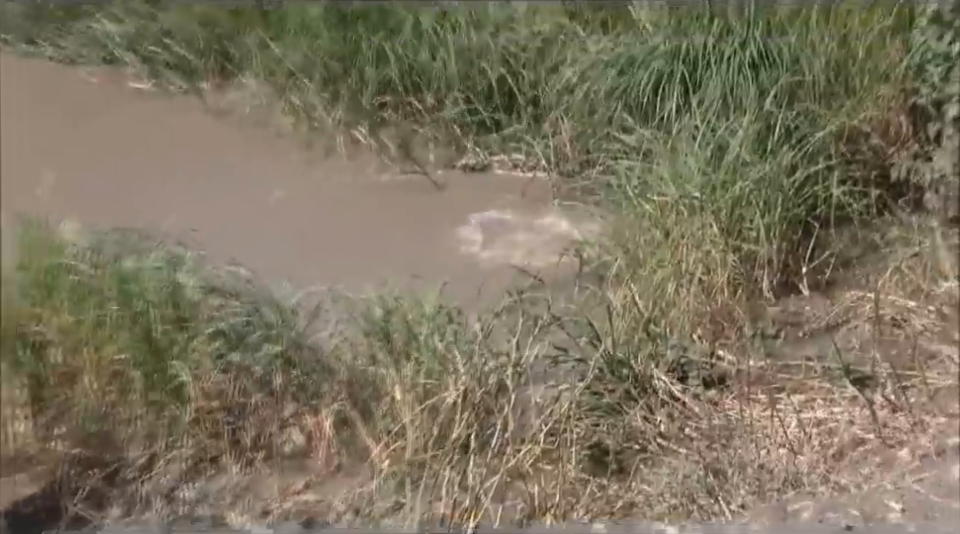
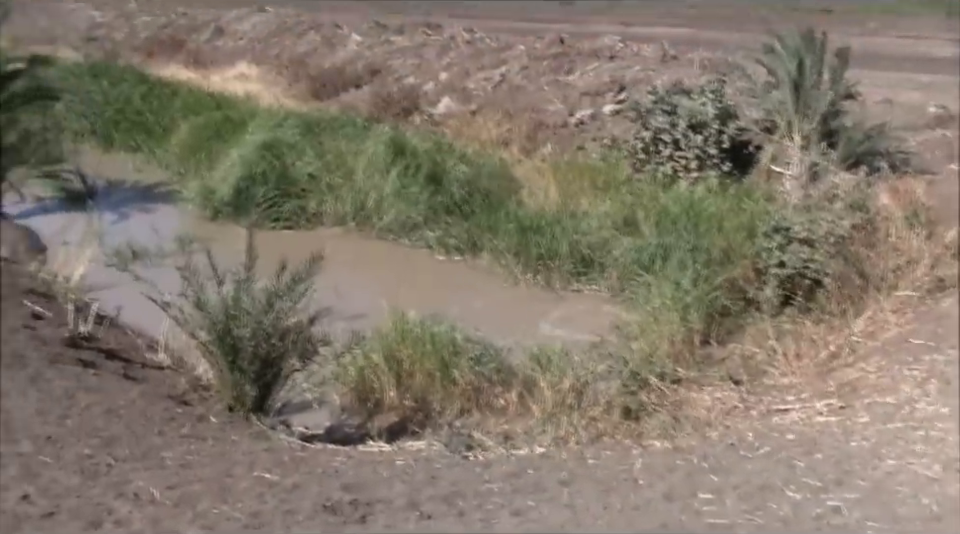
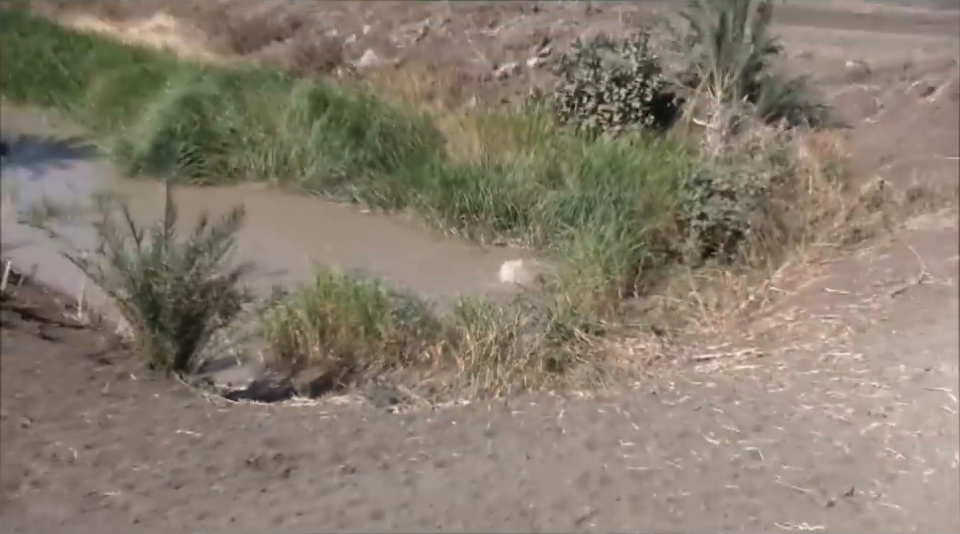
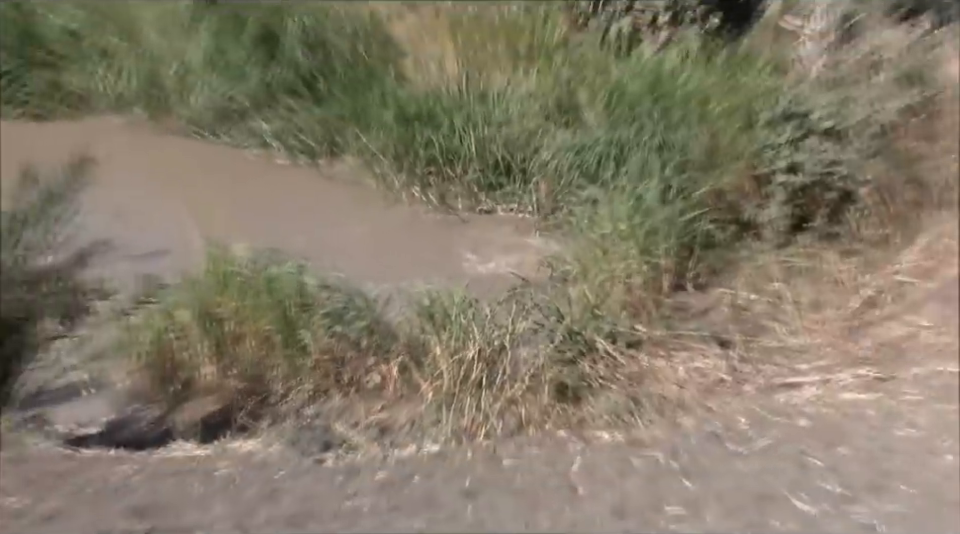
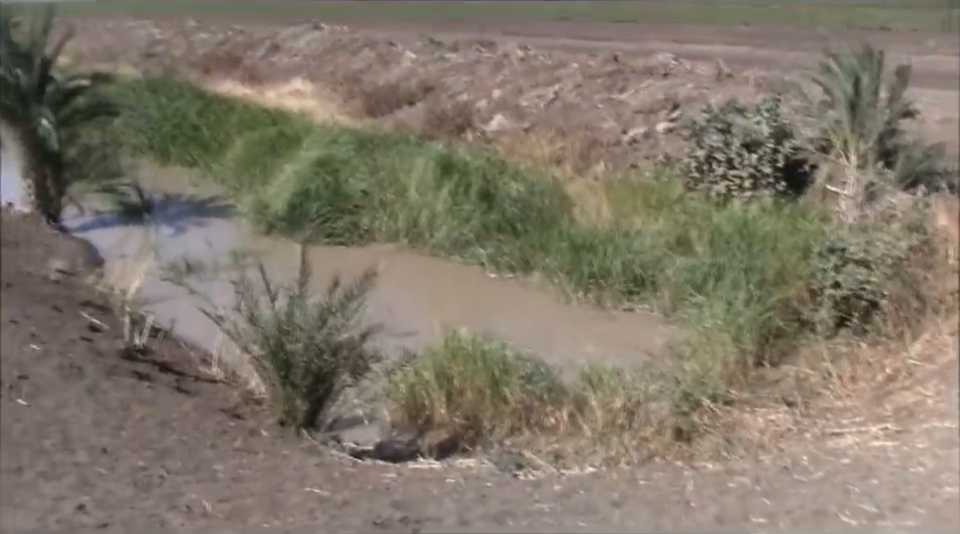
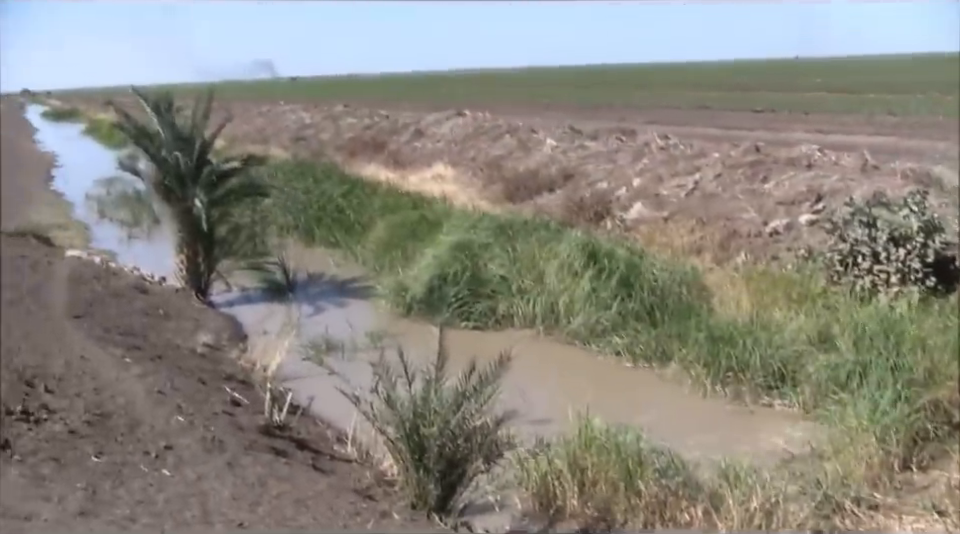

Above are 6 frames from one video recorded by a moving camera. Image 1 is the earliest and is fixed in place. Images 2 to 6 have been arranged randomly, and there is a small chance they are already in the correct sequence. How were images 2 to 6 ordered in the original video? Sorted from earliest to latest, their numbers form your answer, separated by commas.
4, 3, 2, 5, 6
